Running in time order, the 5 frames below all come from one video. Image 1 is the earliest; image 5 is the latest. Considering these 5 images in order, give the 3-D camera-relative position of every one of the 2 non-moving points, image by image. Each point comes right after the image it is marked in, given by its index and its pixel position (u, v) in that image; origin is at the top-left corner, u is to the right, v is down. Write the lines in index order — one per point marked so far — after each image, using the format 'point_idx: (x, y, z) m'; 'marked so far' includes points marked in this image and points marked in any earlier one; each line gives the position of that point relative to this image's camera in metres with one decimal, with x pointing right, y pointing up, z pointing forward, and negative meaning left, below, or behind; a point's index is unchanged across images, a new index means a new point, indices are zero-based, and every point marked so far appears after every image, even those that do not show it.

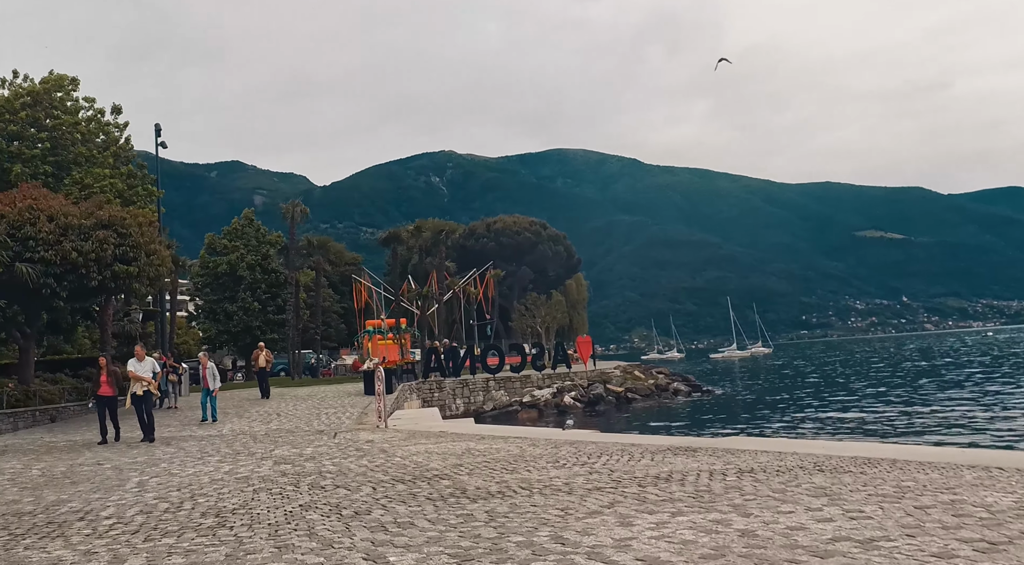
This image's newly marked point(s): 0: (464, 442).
0: (-0.9, -3.1, +16.2) m
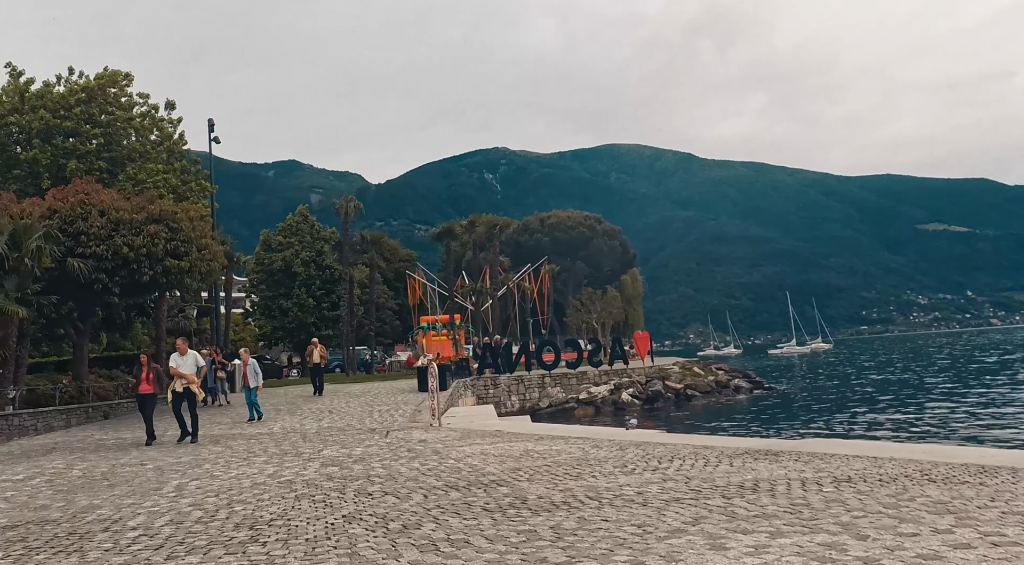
0: (+0.2, -3.0, +15.2) m
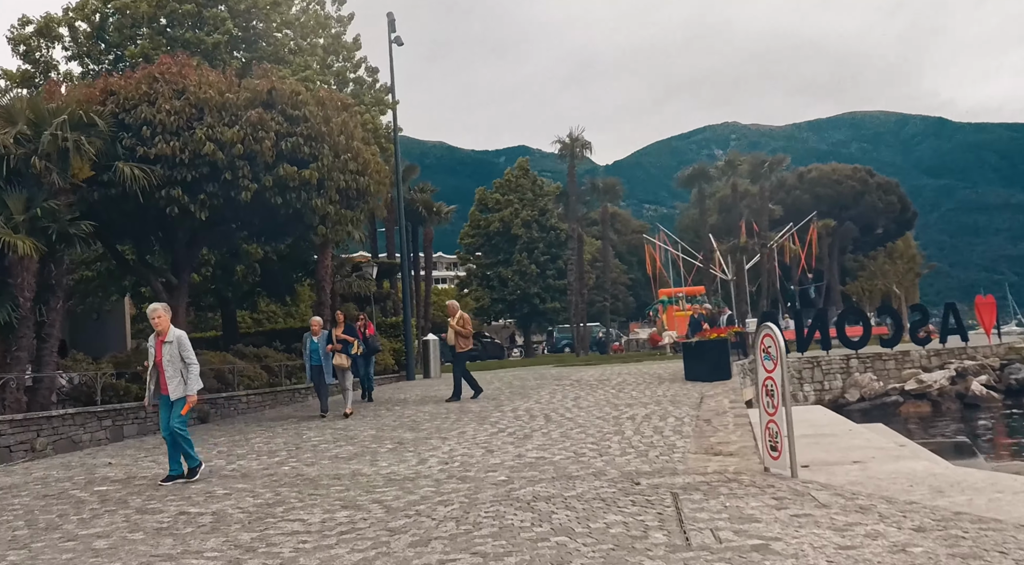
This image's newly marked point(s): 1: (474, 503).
0: (+3.3, -1.4, +2.3) m
1: (-0.3, -2.1, +8.0) m
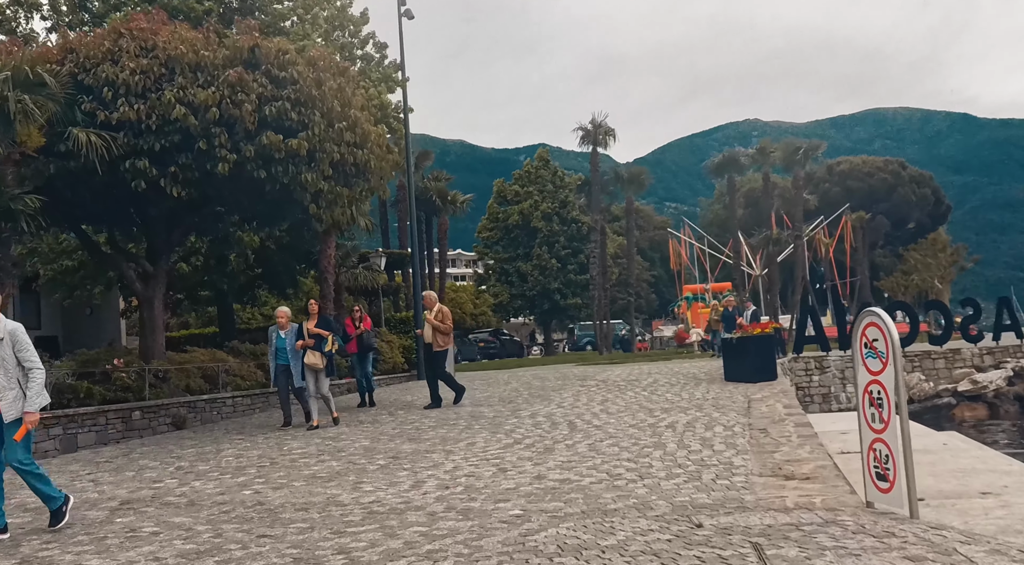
0: (+3.3, -1.2, 0.0) m
1: (-0.2, -1.9, +5.8) m
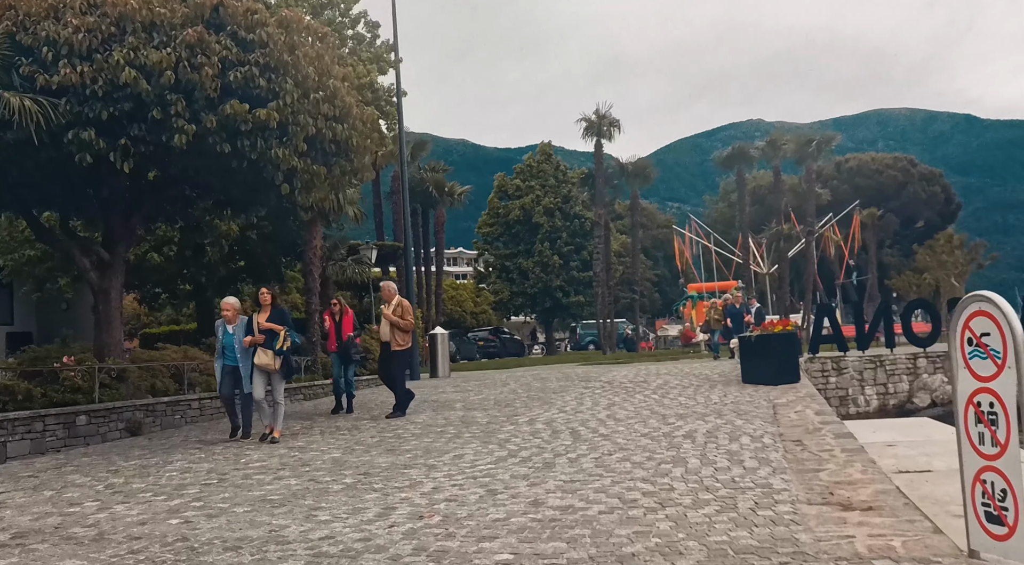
0: (+3.2, -1.1, -1.7) m
1: (-0.3, -1.7, +4.1) m
